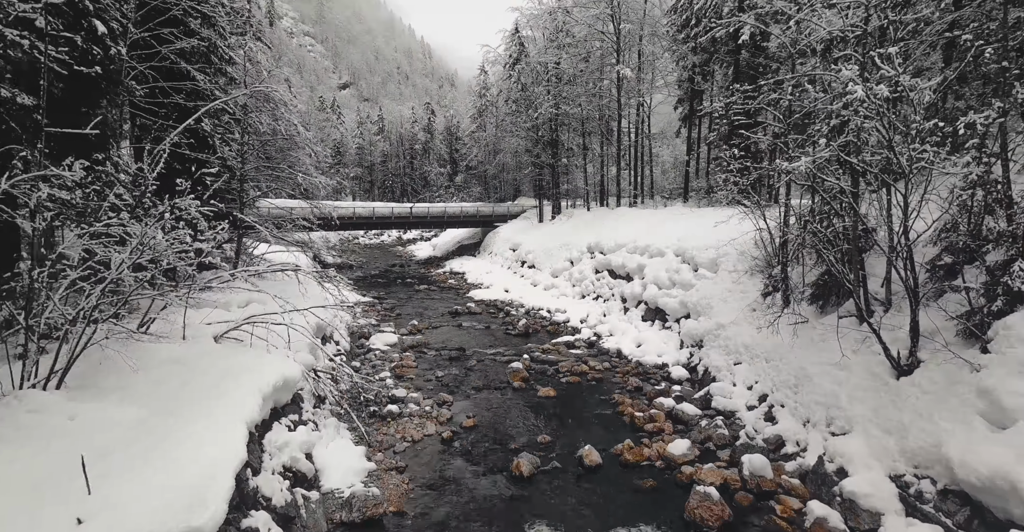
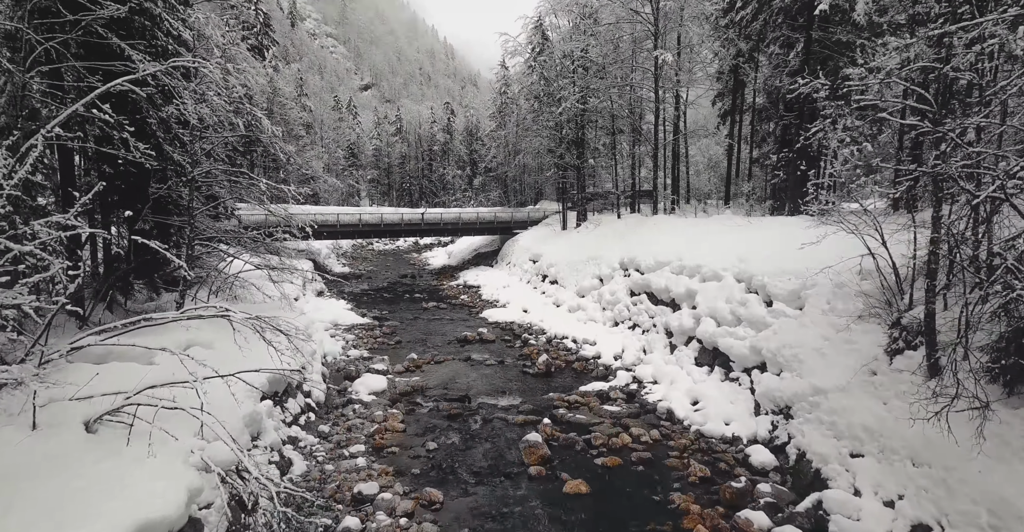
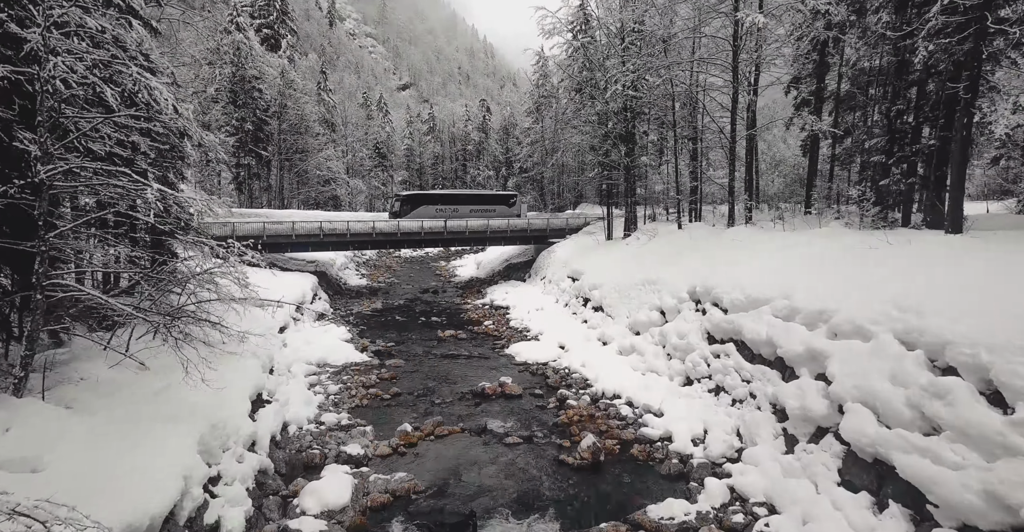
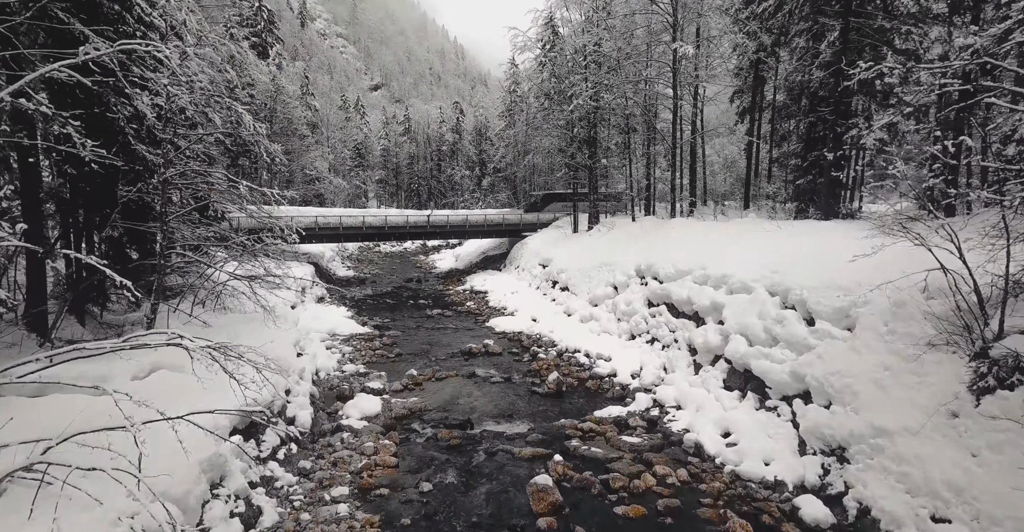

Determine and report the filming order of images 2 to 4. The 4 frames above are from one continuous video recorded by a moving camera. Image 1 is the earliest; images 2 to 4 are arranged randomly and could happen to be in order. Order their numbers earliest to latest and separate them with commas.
2, 4, 3
